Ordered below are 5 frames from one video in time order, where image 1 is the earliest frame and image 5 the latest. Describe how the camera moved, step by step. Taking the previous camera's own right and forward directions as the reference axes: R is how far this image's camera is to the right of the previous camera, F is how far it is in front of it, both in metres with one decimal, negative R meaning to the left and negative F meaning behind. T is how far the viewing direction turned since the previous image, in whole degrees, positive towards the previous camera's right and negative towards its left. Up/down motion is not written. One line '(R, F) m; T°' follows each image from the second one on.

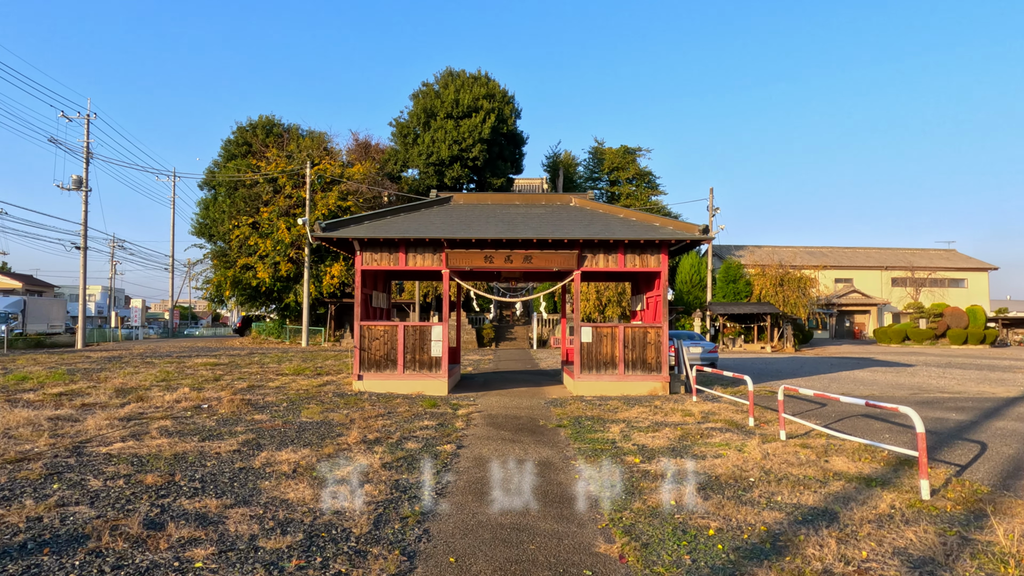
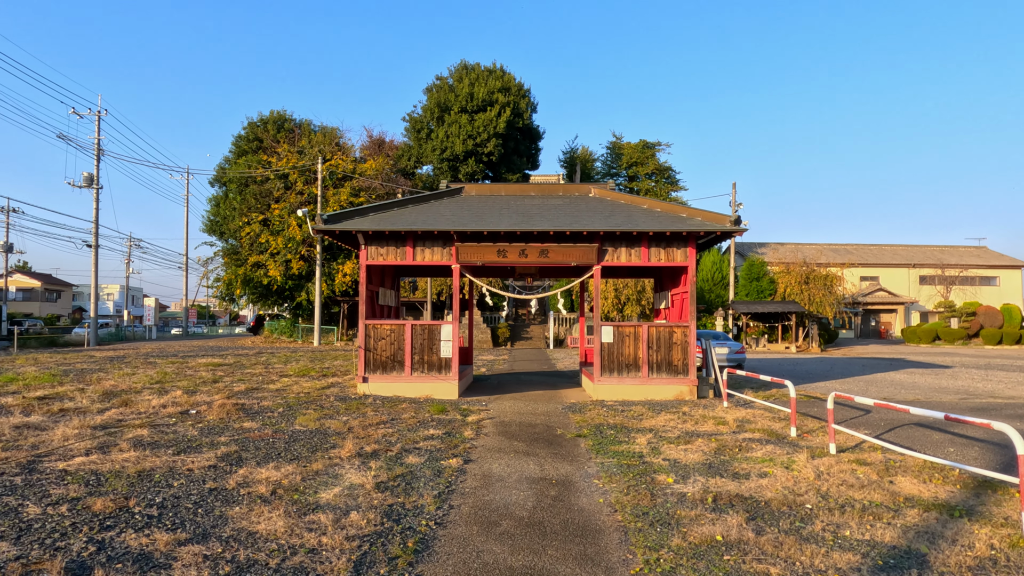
(0.0, +0.9) m; -1°
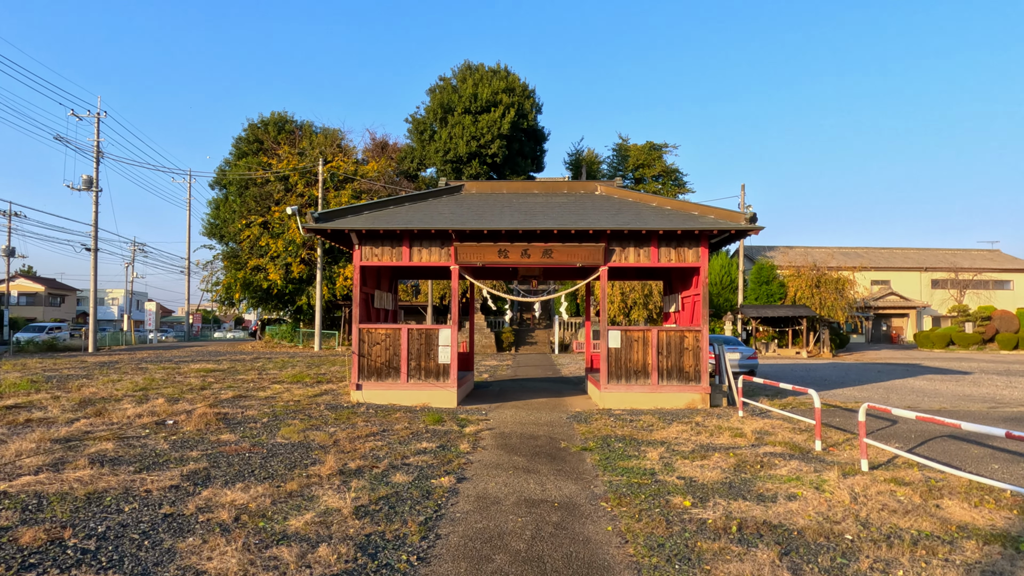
(+0.1, +0.6) m; 0°
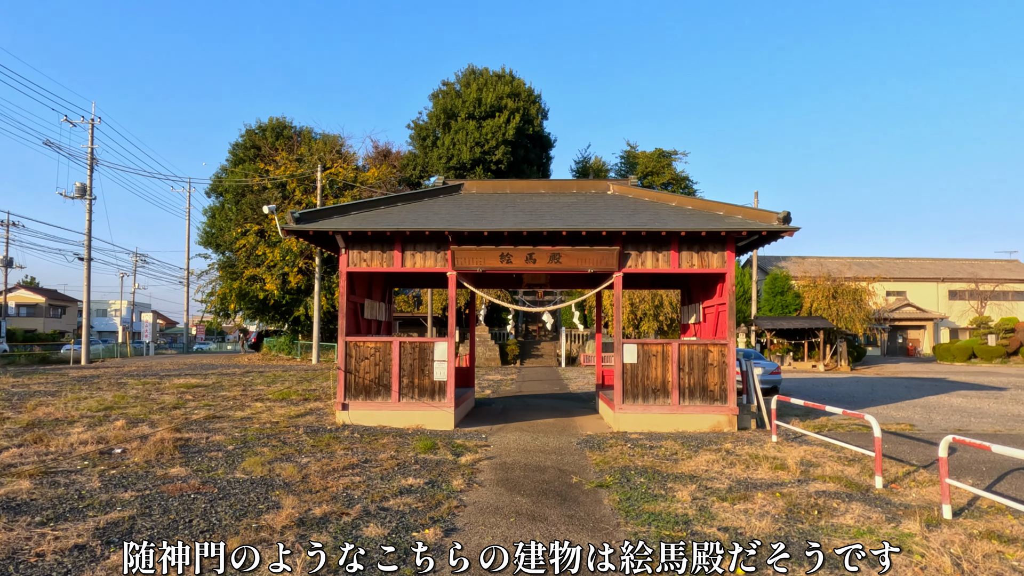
(0.0, +1.1) m; 0°
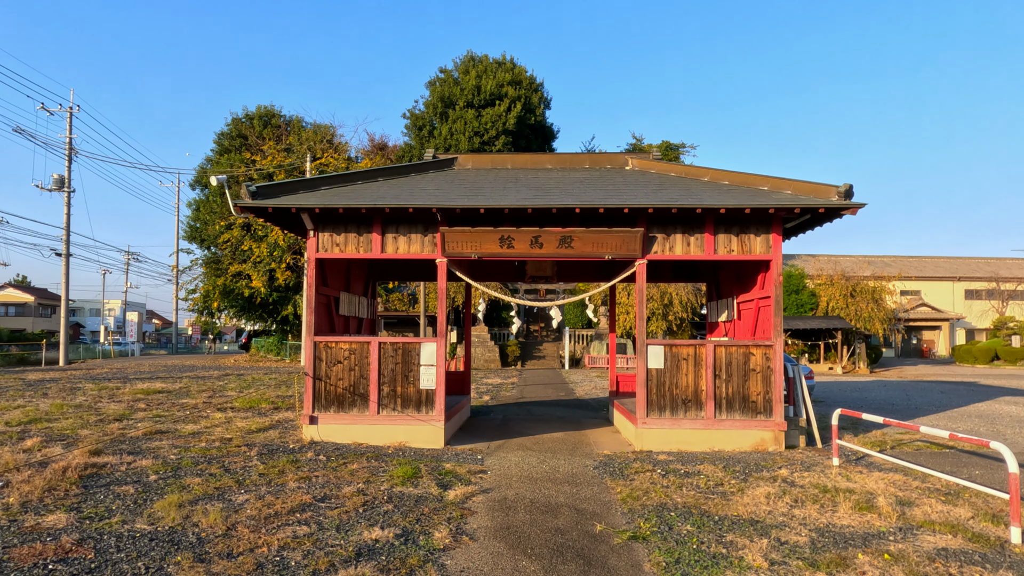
(0.0, +1.7) m; 0°
